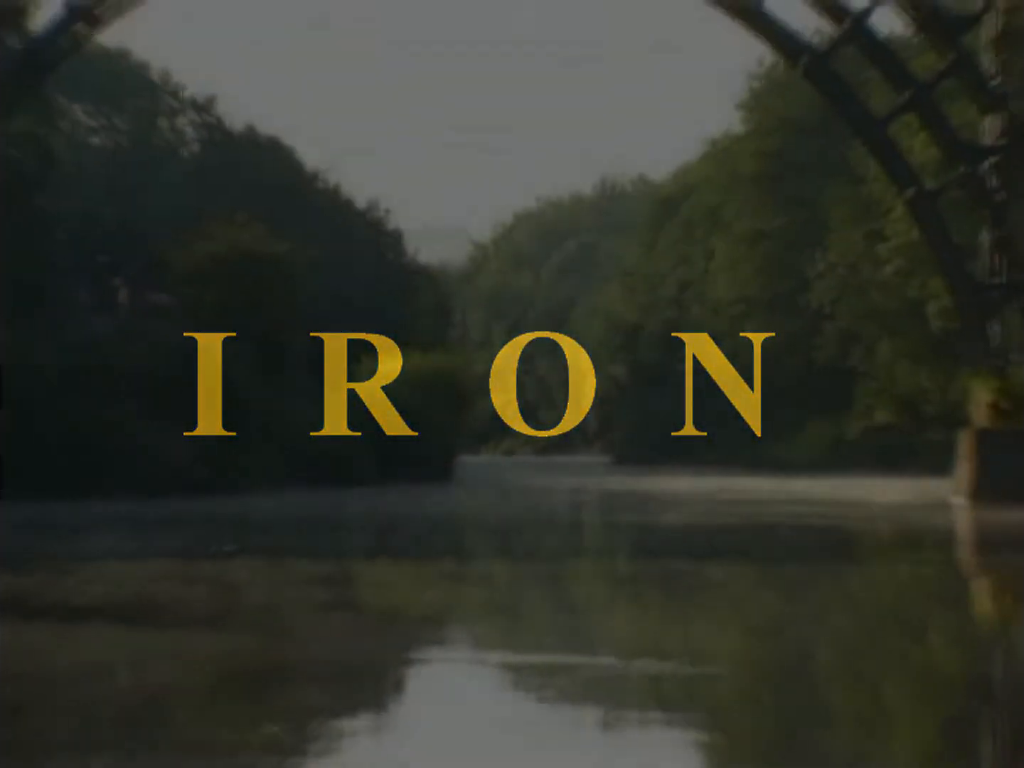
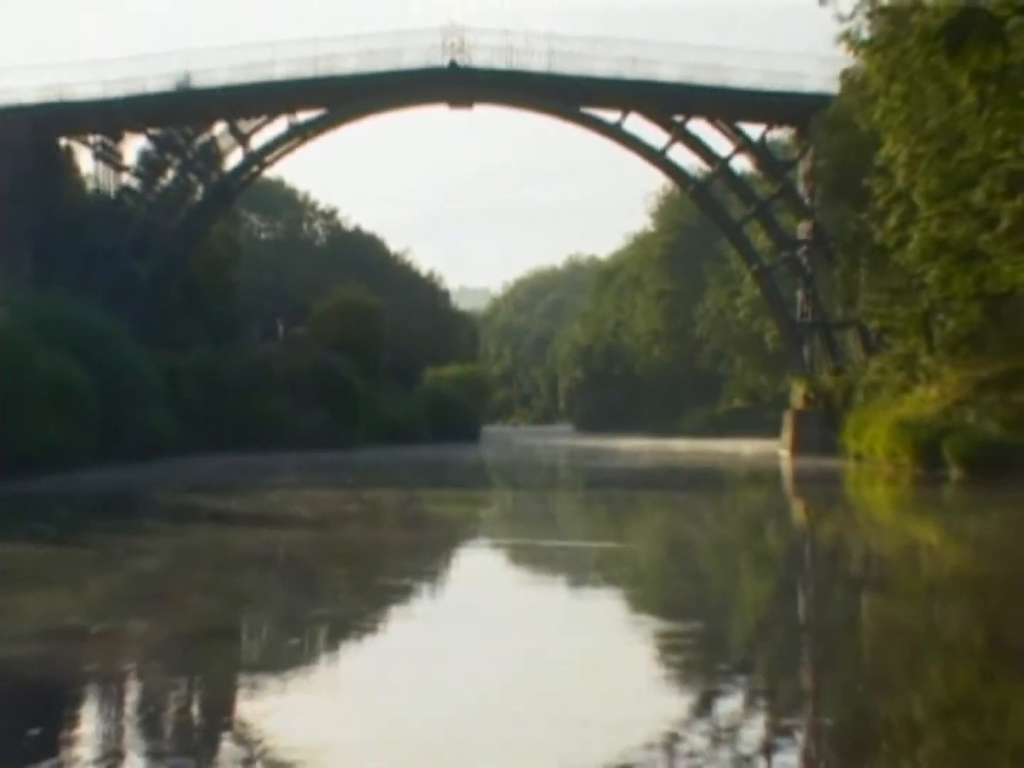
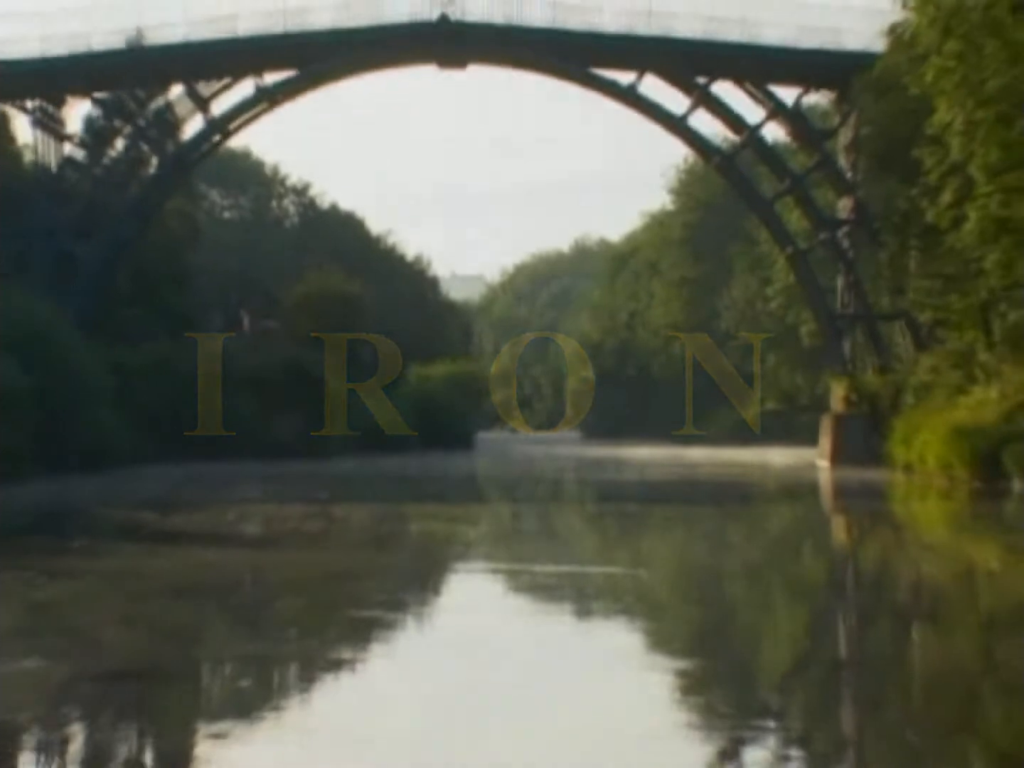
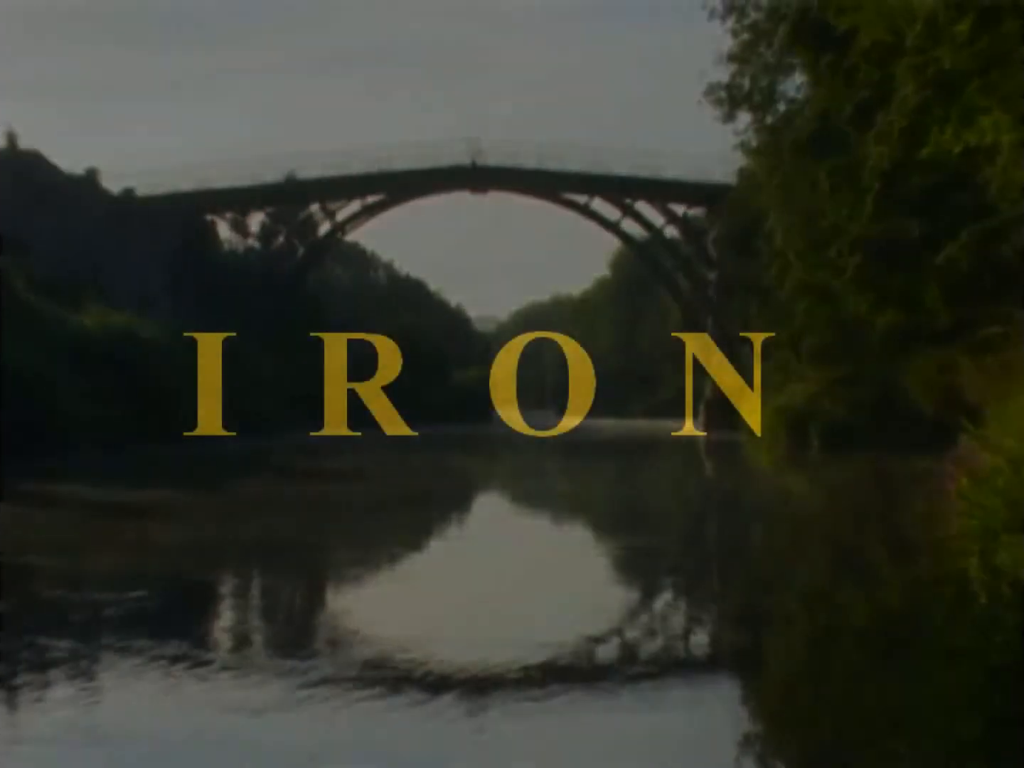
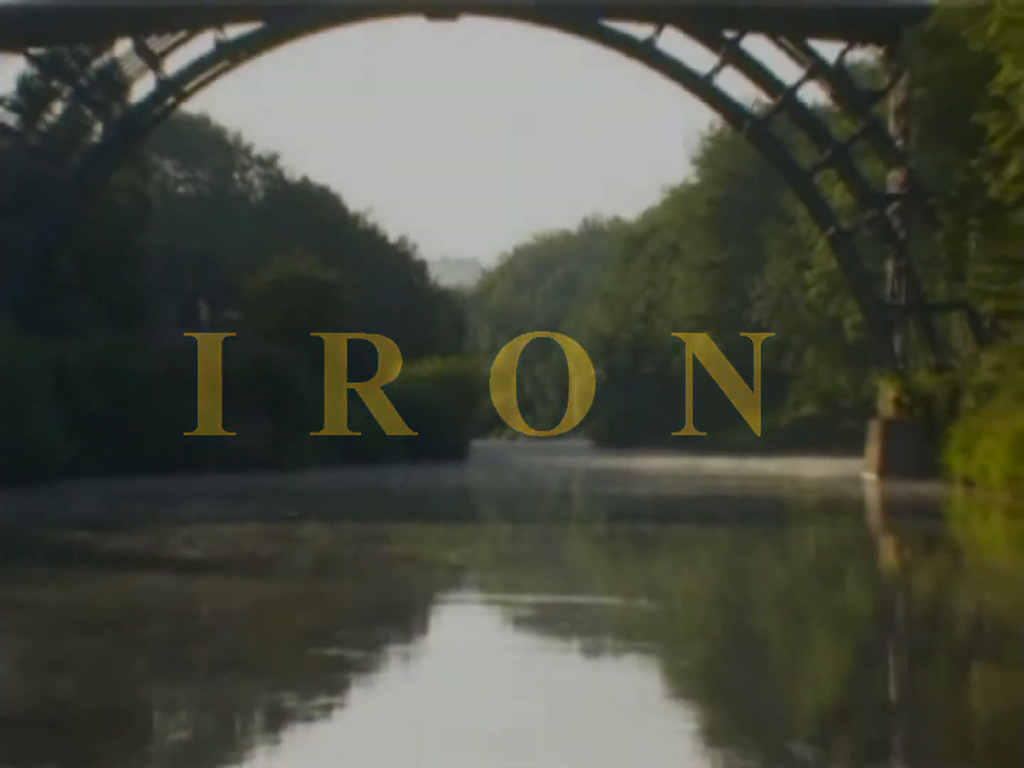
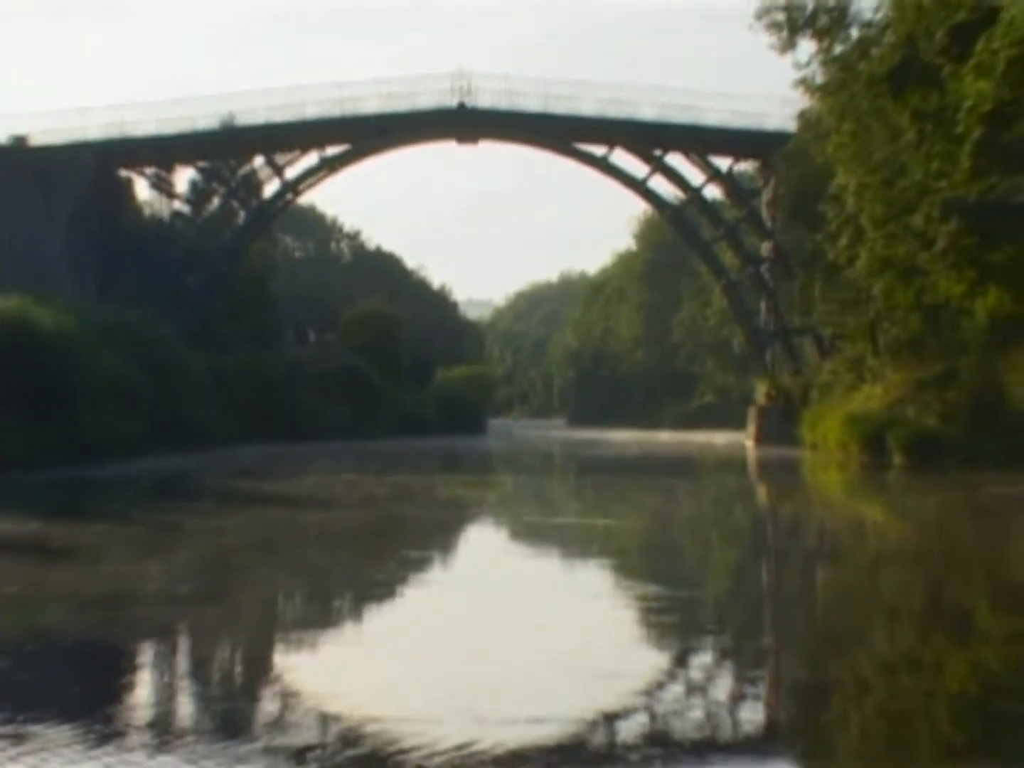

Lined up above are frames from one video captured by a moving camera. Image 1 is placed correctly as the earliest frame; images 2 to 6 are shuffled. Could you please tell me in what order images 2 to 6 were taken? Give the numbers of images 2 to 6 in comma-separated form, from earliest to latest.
5, 3, 2, 6, 4
